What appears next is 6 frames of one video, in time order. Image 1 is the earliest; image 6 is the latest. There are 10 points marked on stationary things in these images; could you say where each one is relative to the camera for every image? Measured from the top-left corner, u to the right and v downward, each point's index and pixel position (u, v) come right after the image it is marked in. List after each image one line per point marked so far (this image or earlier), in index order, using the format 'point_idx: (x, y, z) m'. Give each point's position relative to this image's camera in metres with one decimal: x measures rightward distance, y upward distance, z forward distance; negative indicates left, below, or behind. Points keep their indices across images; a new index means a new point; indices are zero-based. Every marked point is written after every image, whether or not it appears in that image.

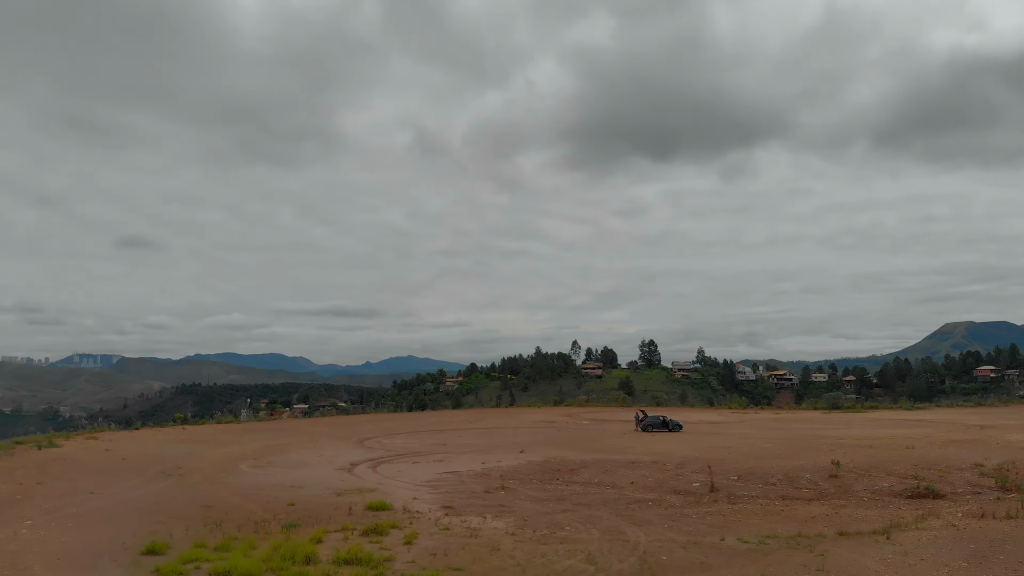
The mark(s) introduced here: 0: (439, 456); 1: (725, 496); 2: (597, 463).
0: (-1.6, -3.8, +19.1) m
1: (+3.3, -3.2, +13.1) m
2: (+1.8, -3.6, +17.5) m
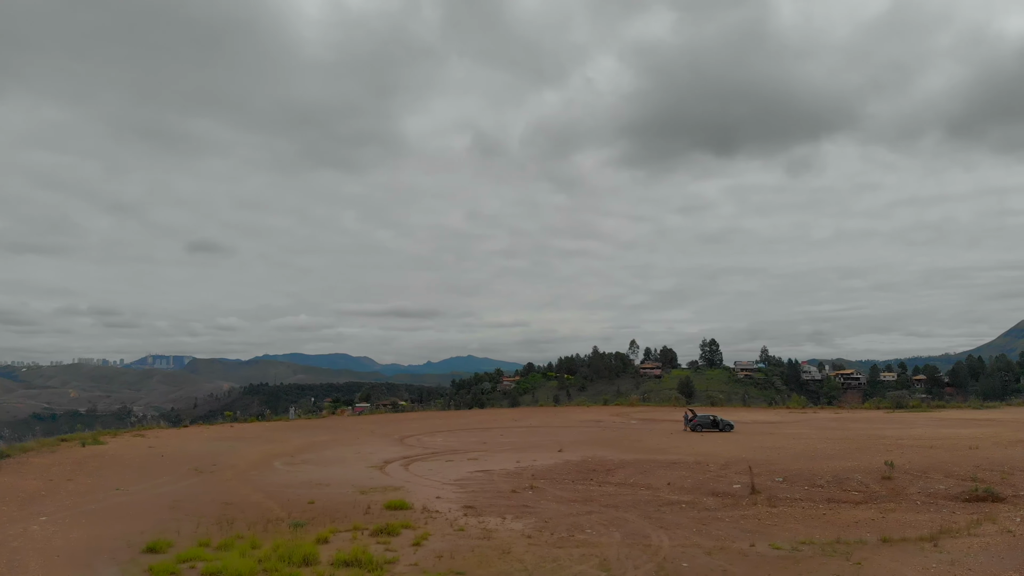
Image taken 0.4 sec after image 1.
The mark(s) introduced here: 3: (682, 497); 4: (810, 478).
0: (-0.8, -3.6, +18.7) m
1: (+3.7, -3.1, +12.3) m
2: (+2.5, -3.4, +16.8) m
3: (+2.5, -3.1, +12.7) m
4: (+5.2, -3.3, +14.7) m
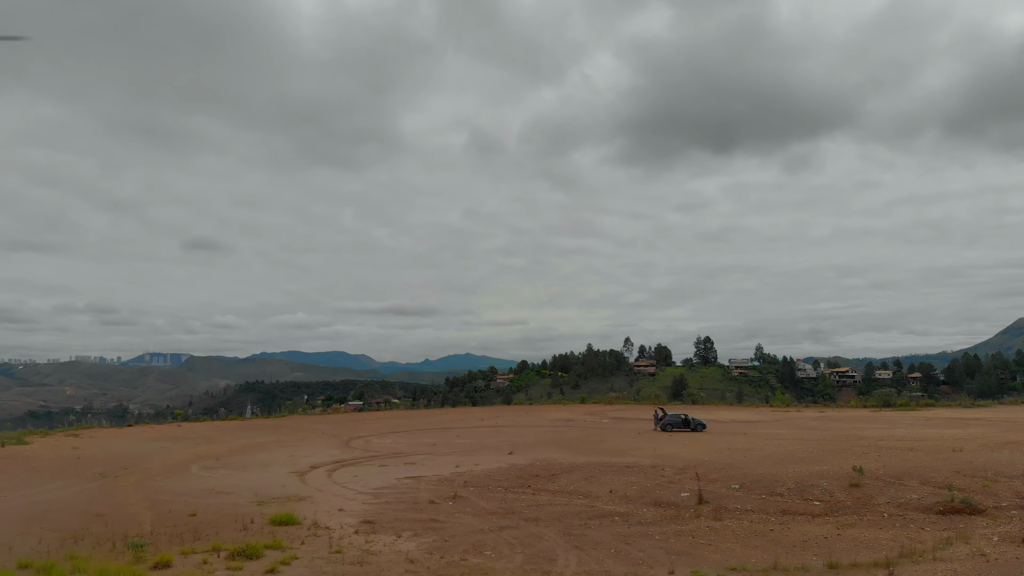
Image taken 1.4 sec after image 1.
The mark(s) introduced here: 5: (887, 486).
0: (-1.9, -3.4, +17.2) m
1: (+2.6, -2.8, +10.9) m
2: (+1.4, -3.2, +15.4) m
3: (+1.4, -2.9, +11.3) m
4: (+4.1, -3.1, +13.3) m
5: (+5.8, -3.0, +13.0) m
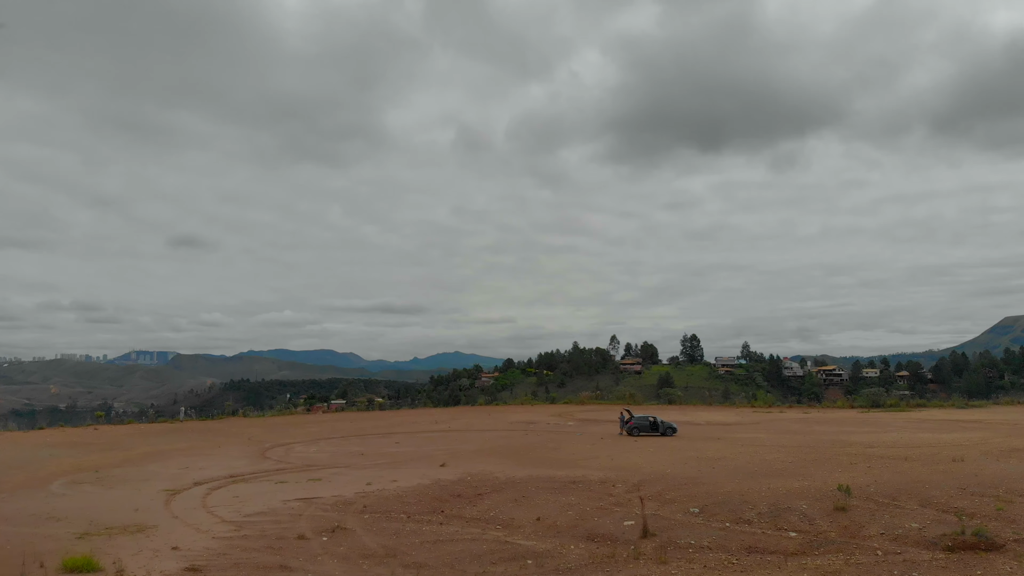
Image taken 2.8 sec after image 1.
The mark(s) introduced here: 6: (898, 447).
0: (-3.1, -3.1, +14.8) m
1: (+1.4, -2.6, +8.5) m
2: (+0.2, -2.9, +12.9) m
3: (+0.3, -2.6, +8.8) m
4: (+2.9, -2.8, +10.9) m
5: (+4.6, -2.8, +10.7) m
6: (+8.4, -3.4, +18.5) m
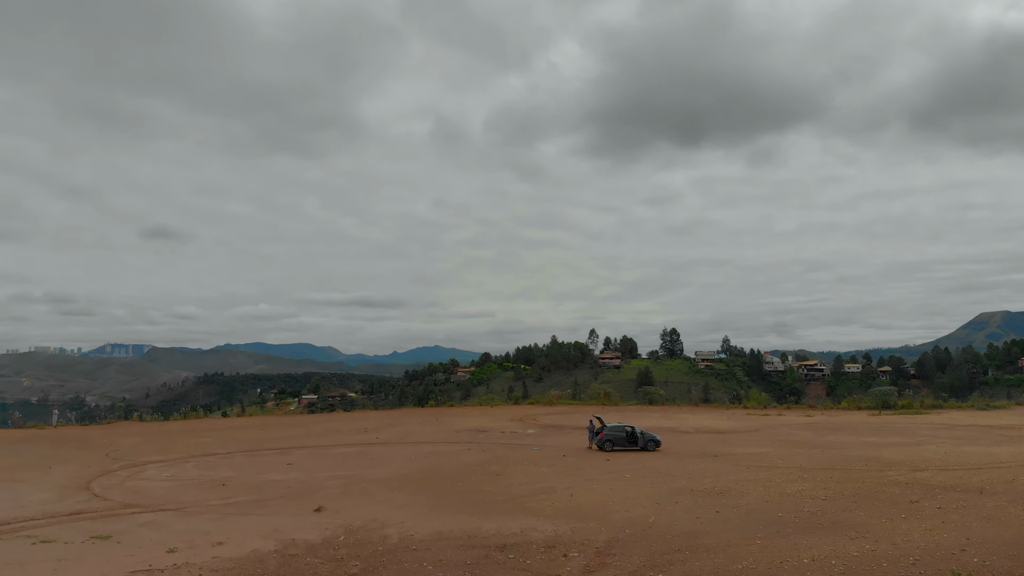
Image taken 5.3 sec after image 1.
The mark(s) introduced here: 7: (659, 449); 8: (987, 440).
0: (-4.2, -2.6, +10.0) m
1: (+0.5, -2.1, +3.8) m
2: (-0.8, -2.5, +8.2) m
3: (-0.6, -2.2, +4.1) m
4: (+1.9, -2.4, +6.3) m
5: (+3.7, -2.3, +6.1) m
6: (+7.3, -3.0, +14.0) m
7: (+2.8, -3.1, +16.3) m
8: (+11.0, -3.4, +19.4) m
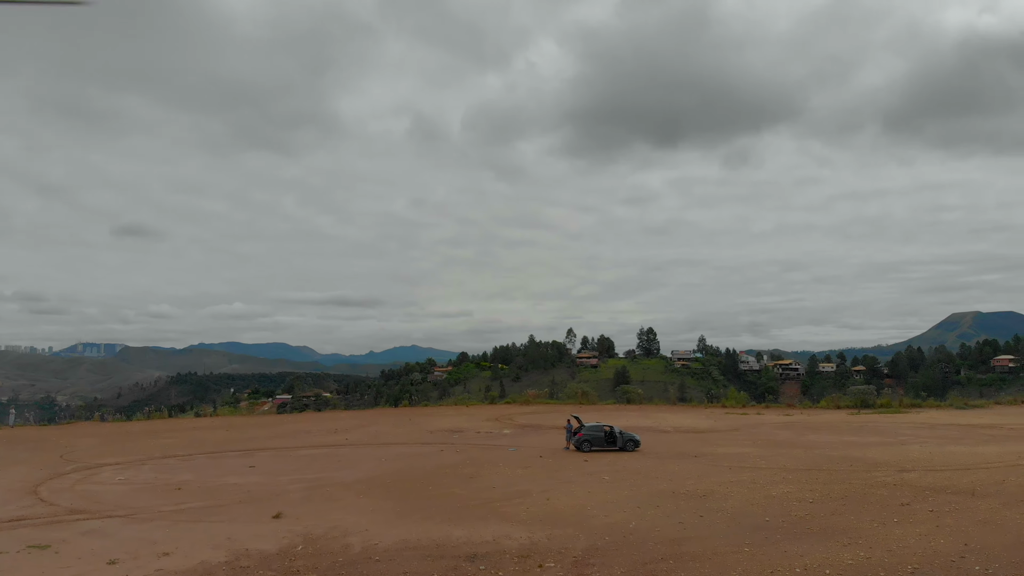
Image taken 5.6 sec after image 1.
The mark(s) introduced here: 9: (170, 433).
0: (-4.5, -2.5, +9.3) m
1: (+0.4, -2.1, +3.2) m
2: (-1.0, -2.4, +7.6) m
3: (-0.8, -2.1, +3.5) m
4: (+1.7, -2.3, +5.7) m
5: (+3.5, -2.3, +5.6) m
6: (+6.9, -2.9, +13.6) m
7: (+2.4, -3.0, +15.8) m
8: (+10.4, -3.4, +19.1) m
9: (-8.1, -3.4, +19.9) m
